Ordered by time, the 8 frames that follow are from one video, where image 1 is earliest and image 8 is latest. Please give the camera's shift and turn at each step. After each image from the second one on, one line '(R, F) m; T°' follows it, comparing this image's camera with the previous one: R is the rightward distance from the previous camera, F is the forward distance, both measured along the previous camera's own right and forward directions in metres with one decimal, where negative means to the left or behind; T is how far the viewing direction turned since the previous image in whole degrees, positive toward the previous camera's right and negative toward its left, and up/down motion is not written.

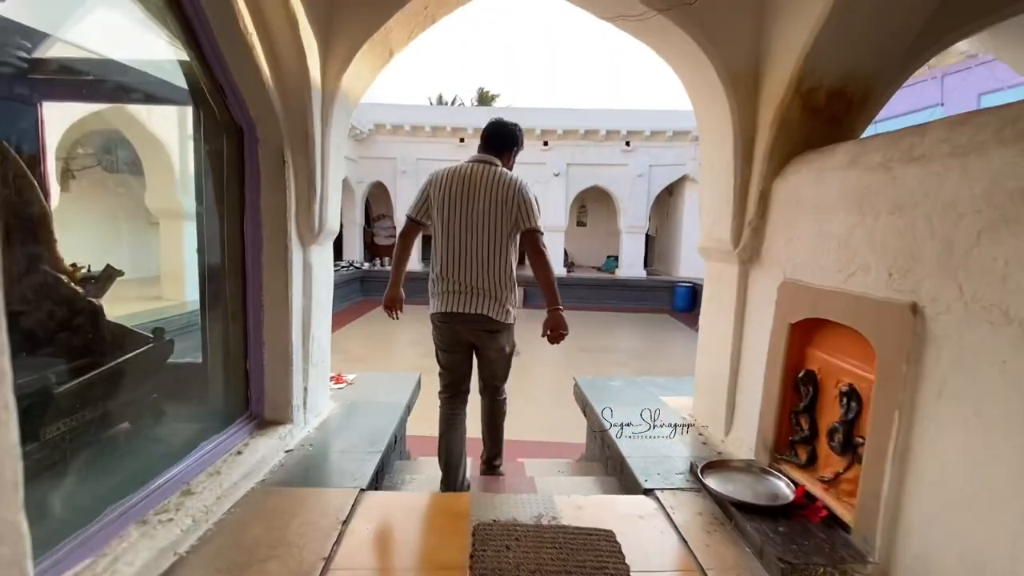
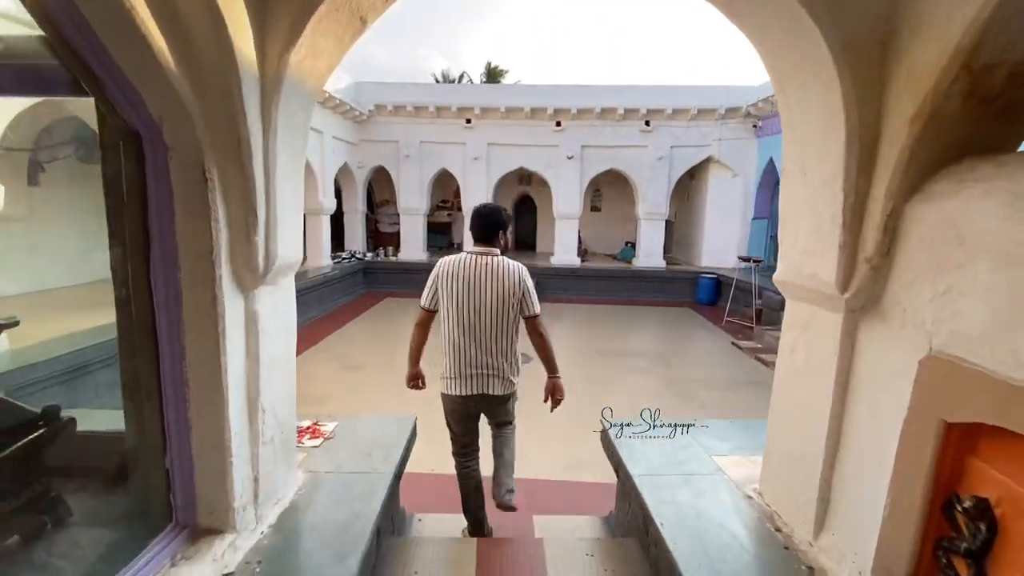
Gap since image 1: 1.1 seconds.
(0.0, +0.7) m; -1°
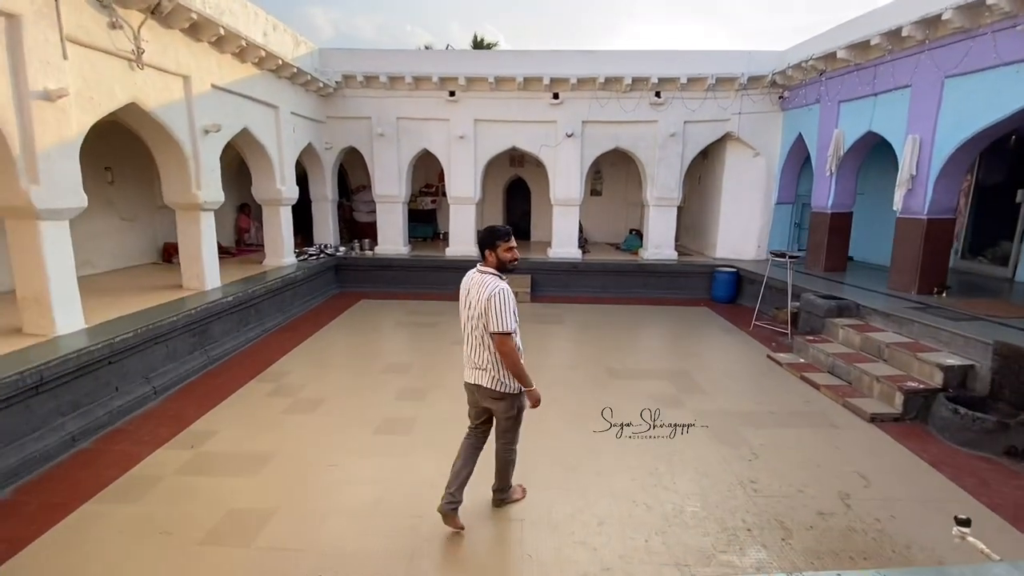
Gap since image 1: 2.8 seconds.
(0.0, +1.5) m; +1°
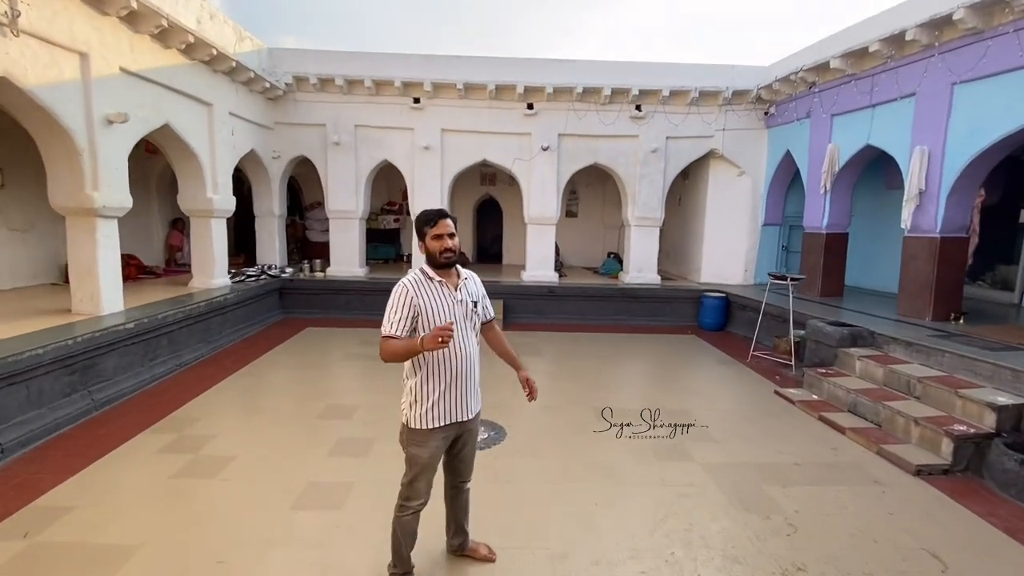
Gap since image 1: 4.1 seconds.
(0.0, +1.1) m; +4°
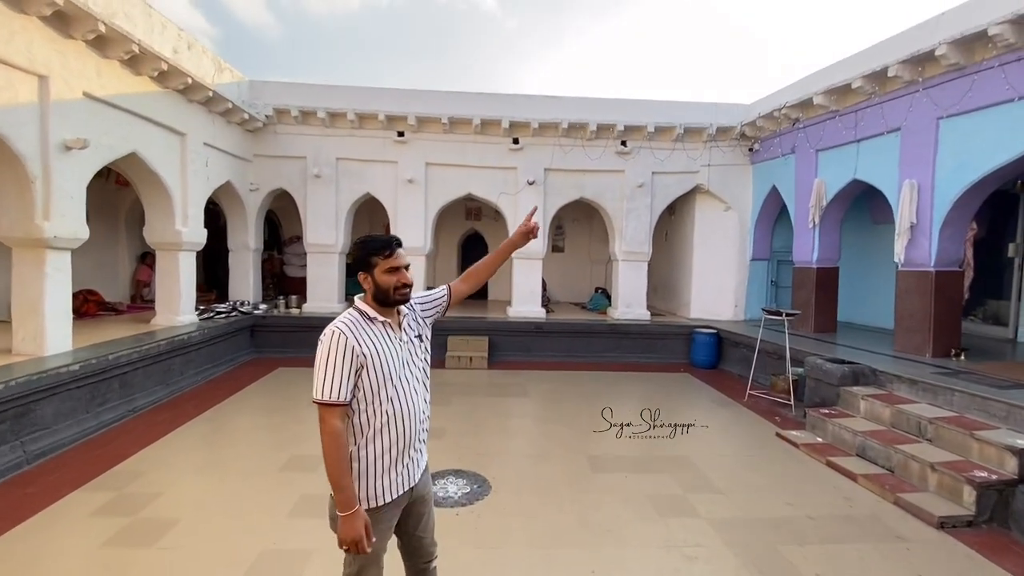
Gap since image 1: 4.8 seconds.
(0.0, +0.3) m; +2°
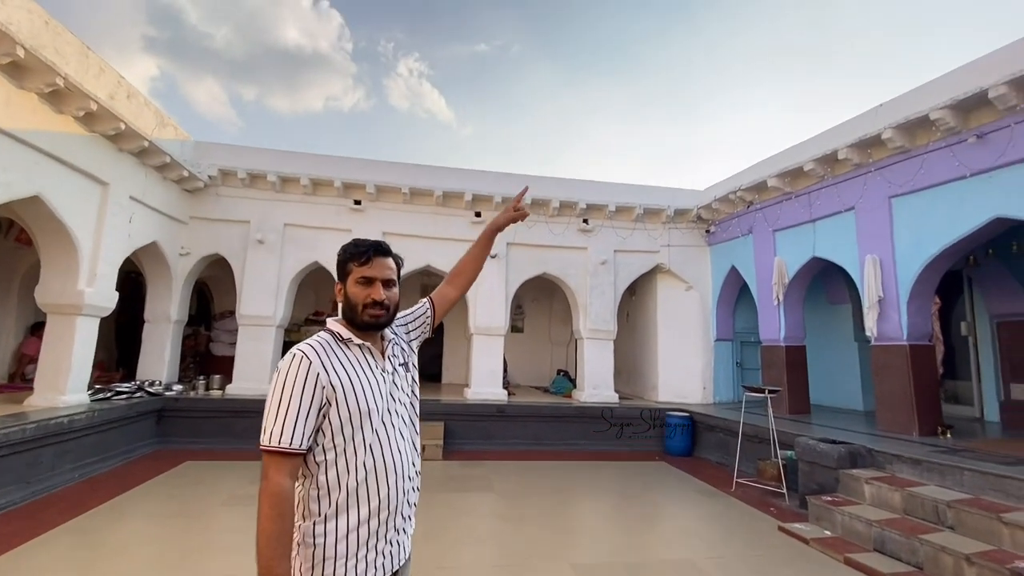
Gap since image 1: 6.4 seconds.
(-0.2, +0.7) m; +6°
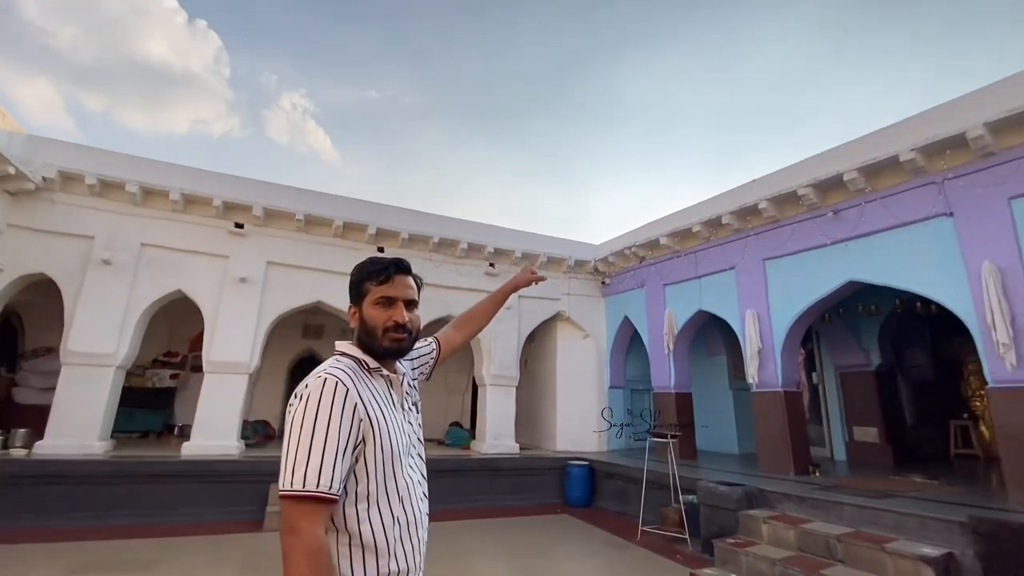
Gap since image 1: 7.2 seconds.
(-0.4, +0.4) m; +14°
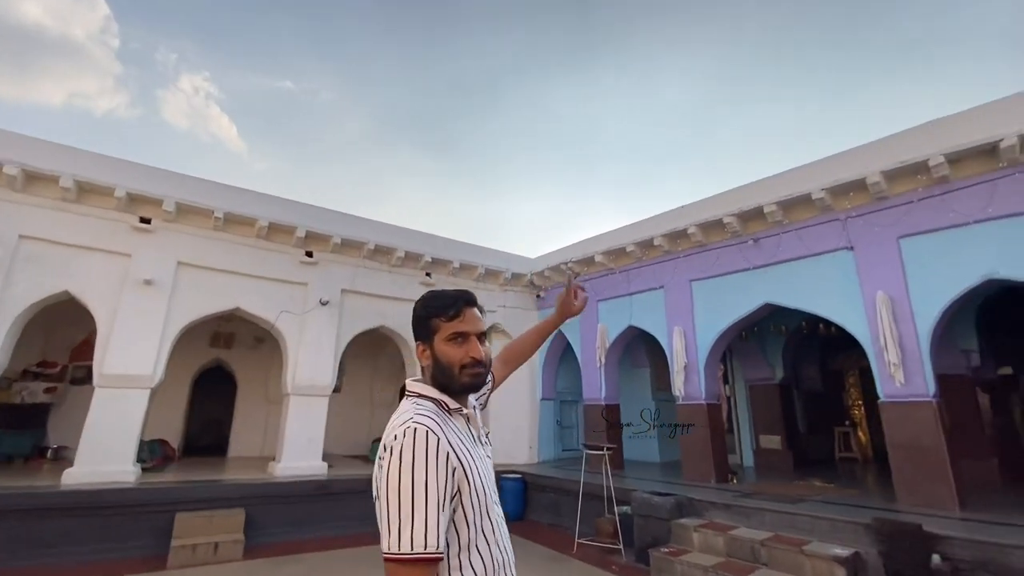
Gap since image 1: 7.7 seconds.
(-0.4, +0.1) m; +10°
